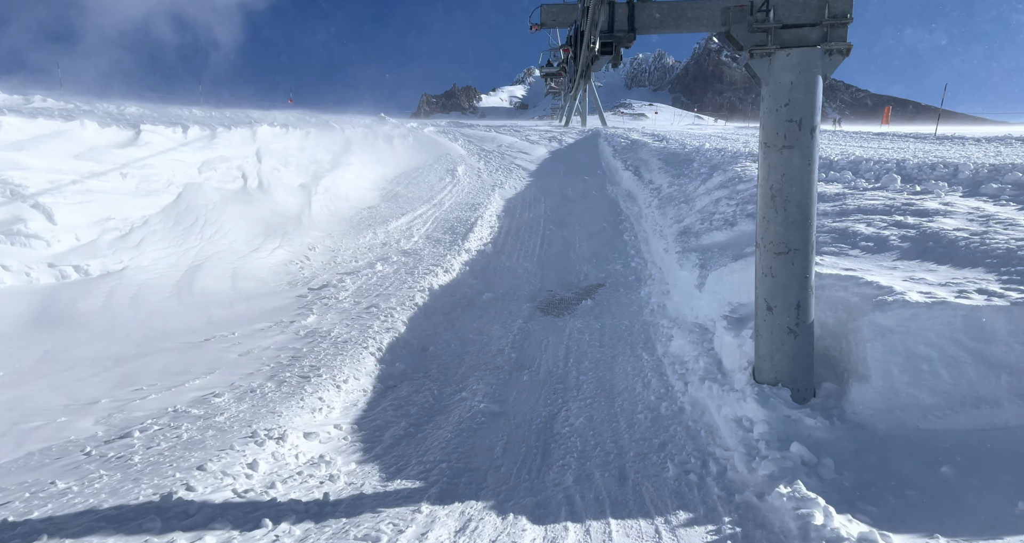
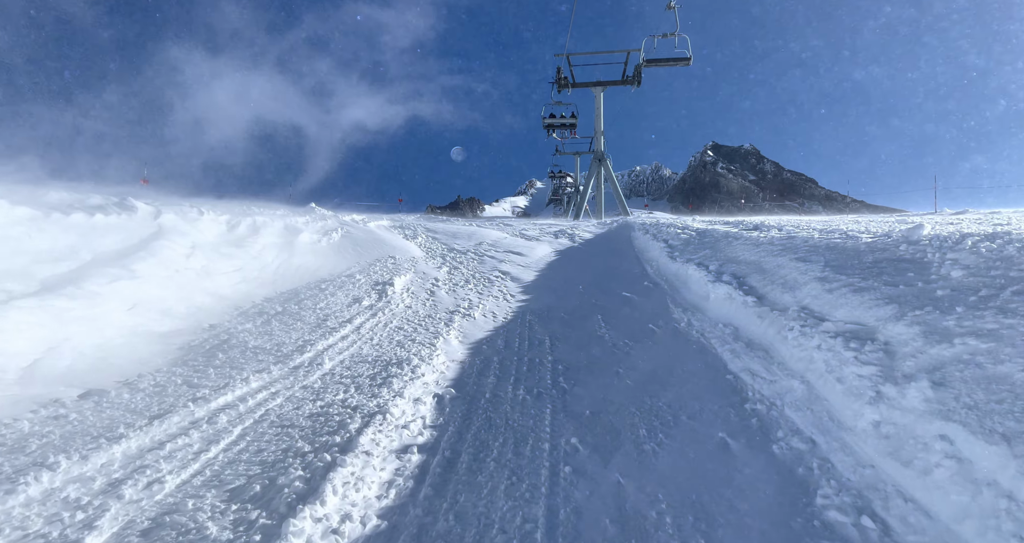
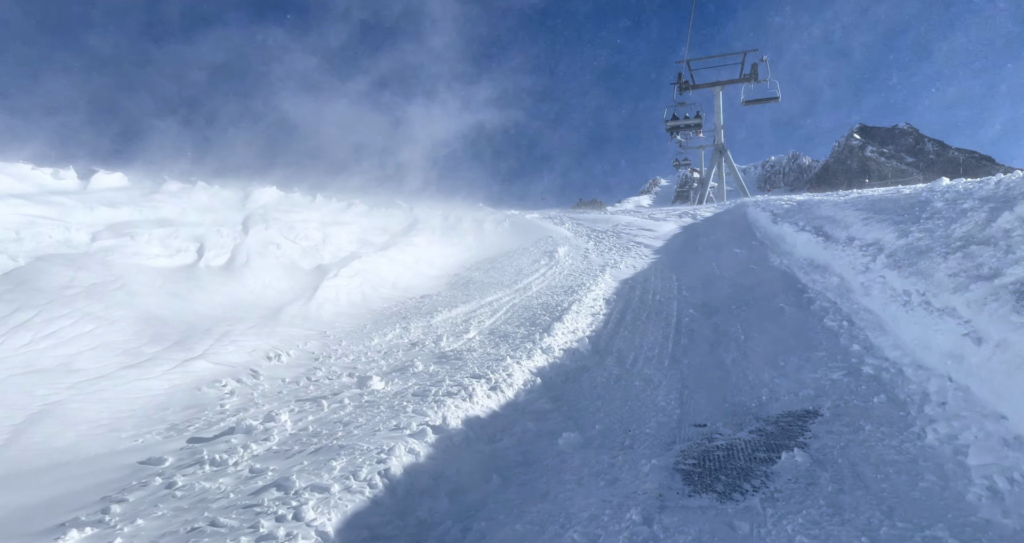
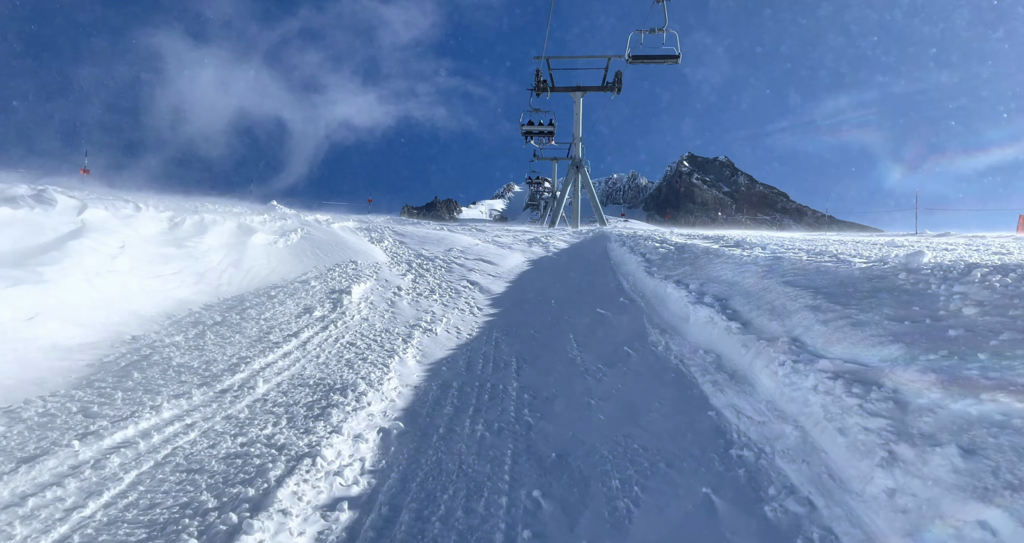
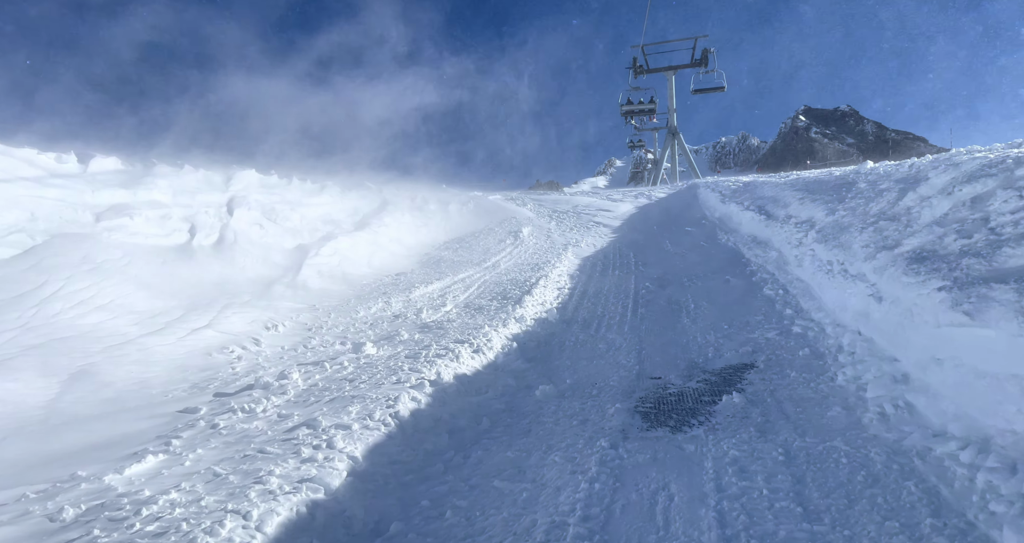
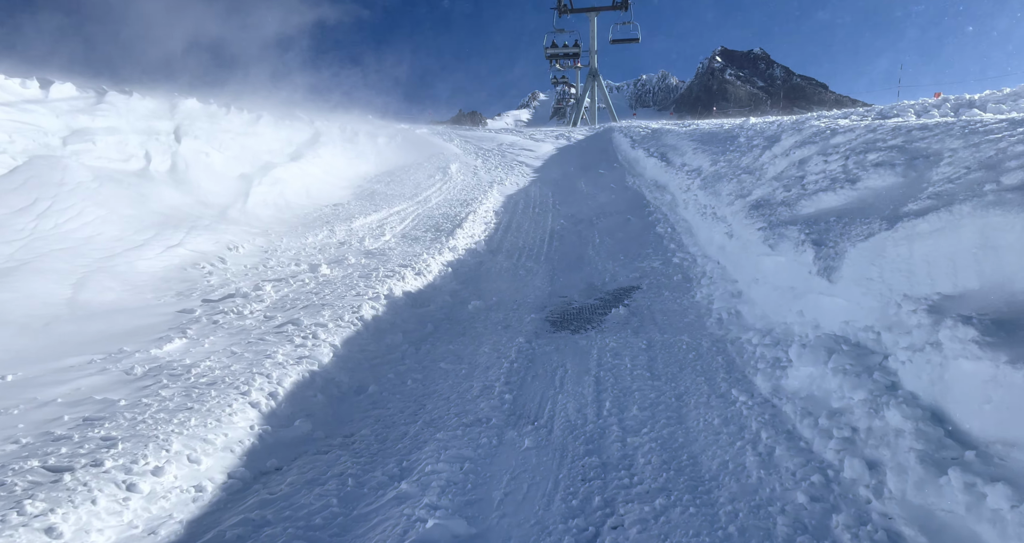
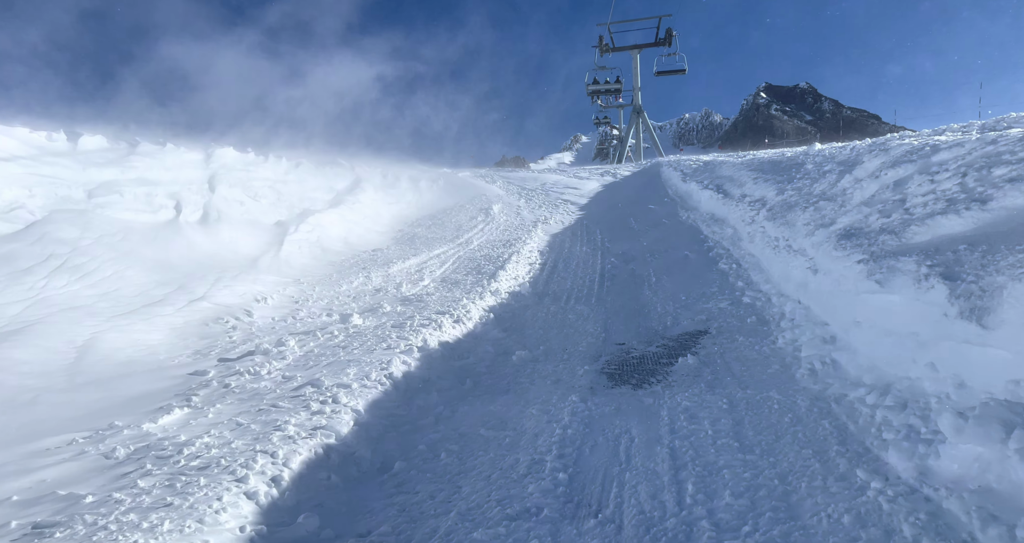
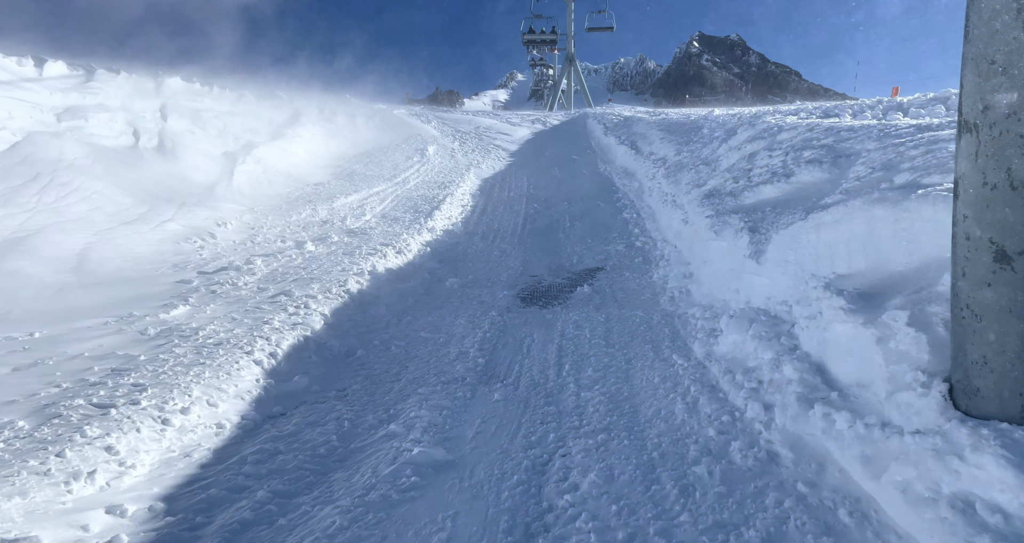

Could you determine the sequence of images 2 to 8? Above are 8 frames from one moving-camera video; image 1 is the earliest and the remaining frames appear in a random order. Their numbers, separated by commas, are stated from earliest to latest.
8, 6, 7, 5, 3, 2, 4
